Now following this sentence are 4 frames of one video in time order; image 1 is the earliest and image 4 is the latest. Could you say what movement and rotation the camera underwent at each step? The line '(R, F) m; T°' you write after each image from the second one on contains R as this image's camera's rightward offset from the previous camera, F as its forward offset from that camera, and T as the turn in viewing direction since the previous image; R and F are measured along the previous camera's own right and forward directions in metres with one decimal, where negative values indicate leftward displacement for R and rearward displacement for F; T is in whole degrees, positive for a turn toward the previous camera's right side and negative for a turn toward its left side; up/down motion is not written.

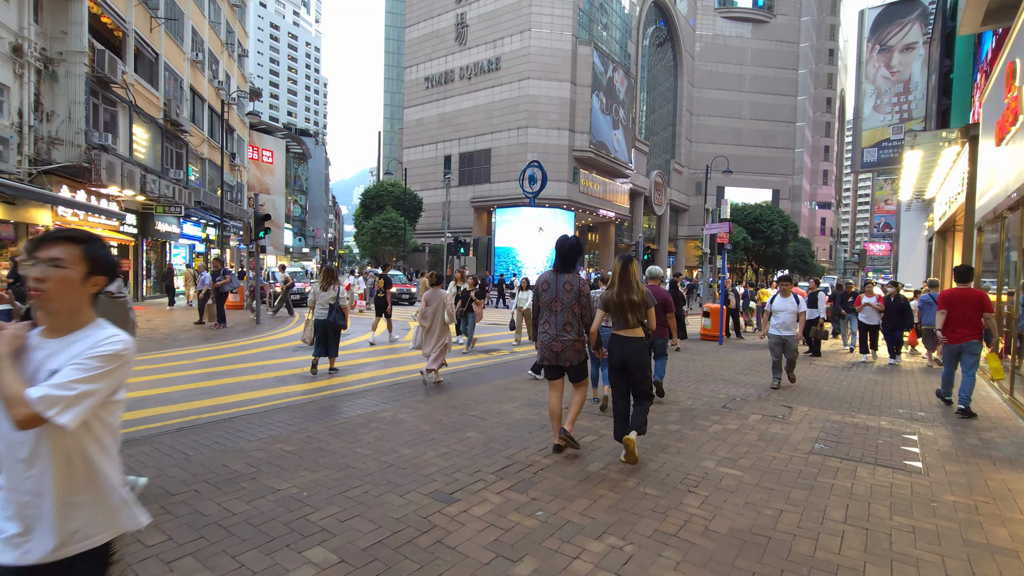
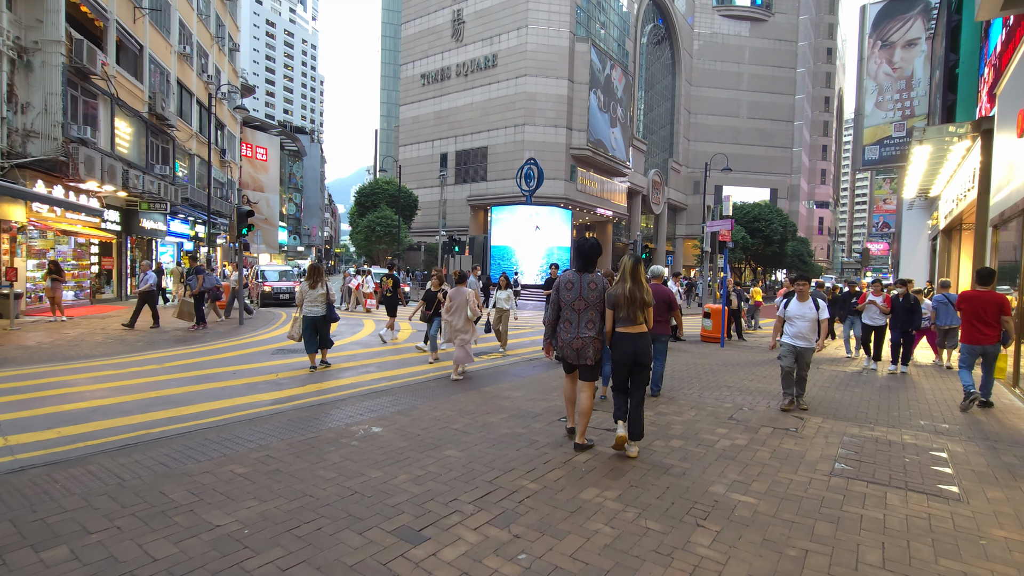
(+0.1, +0.5) m; 0°
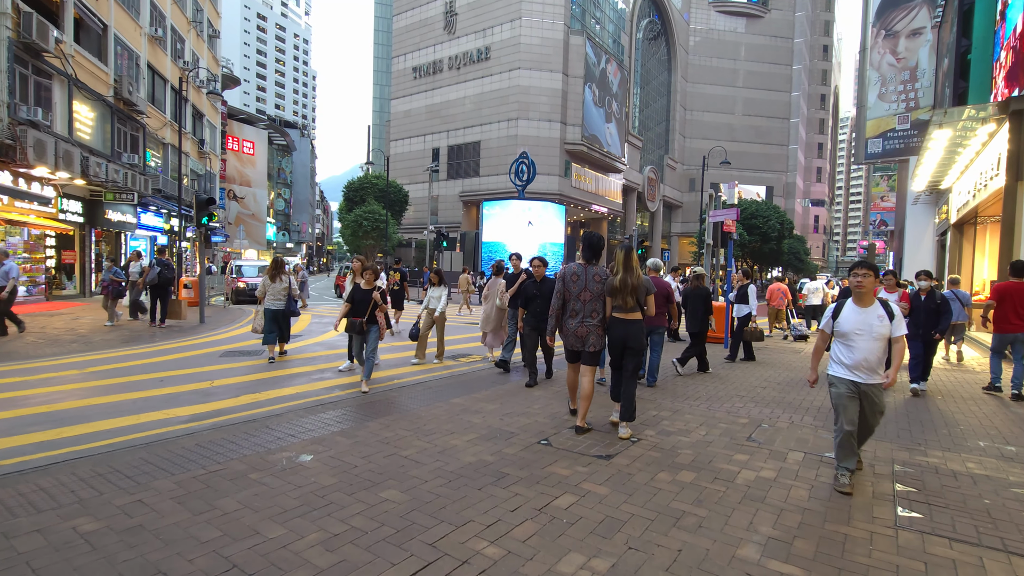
(+0.2, +1.1) m; +1°
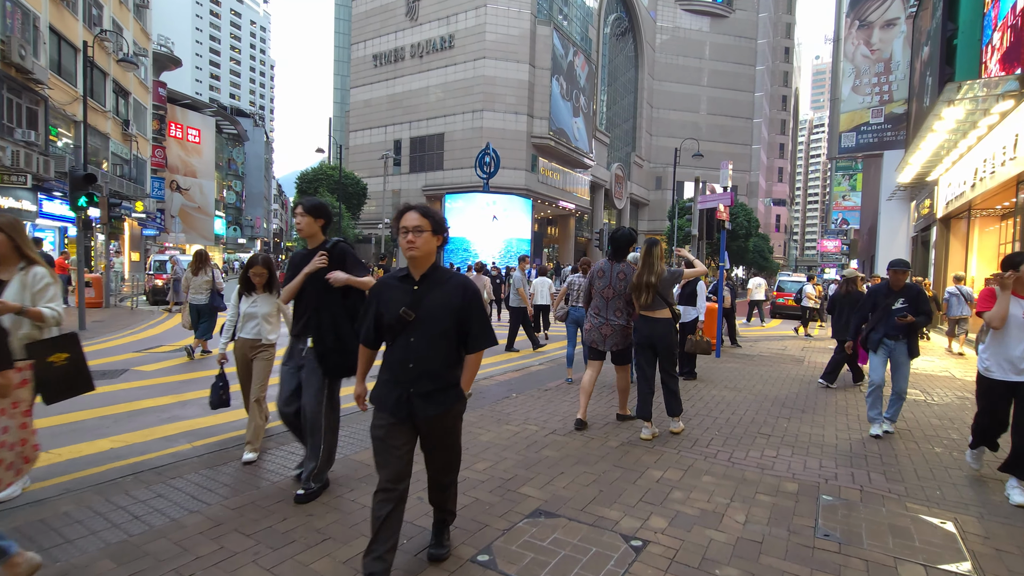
(+0.3, +2.0) m; +4°
